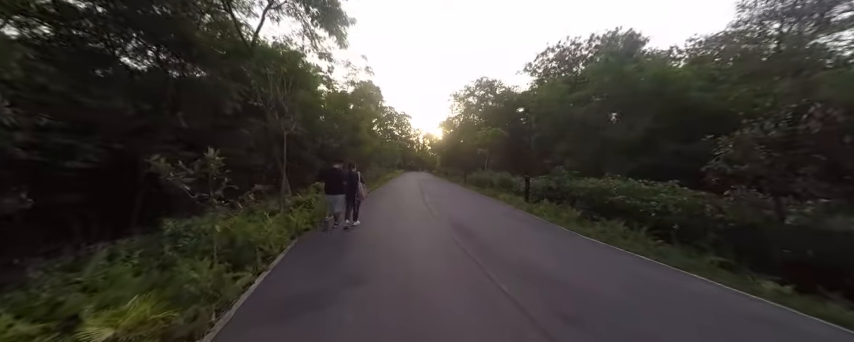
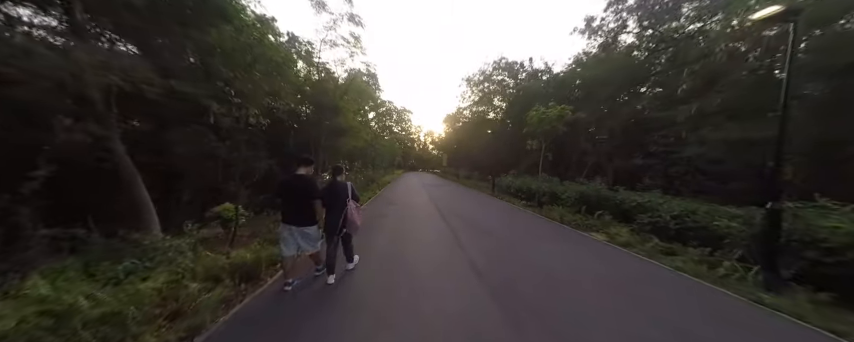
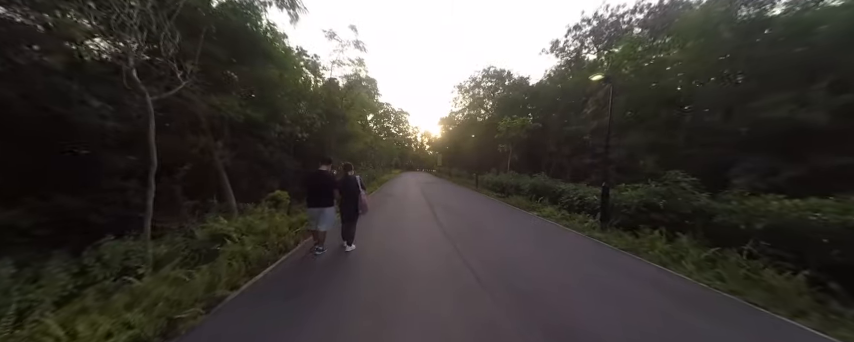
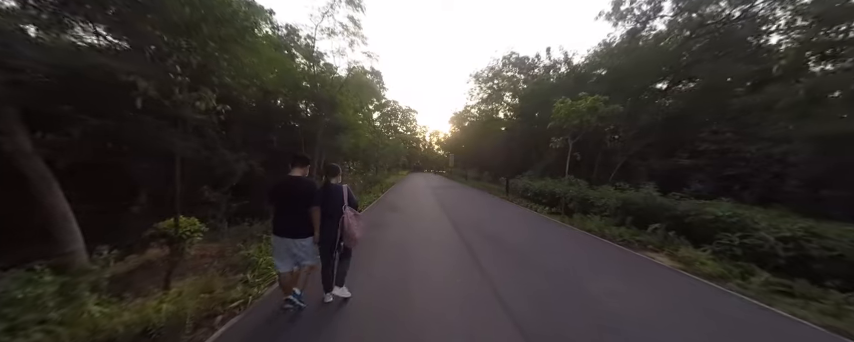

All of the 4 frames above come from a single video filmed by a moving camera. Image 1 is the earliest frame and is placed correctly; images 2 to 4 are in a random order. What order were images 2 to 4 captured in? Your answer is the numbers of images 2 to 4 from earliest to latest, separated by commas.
3, 2, 4
